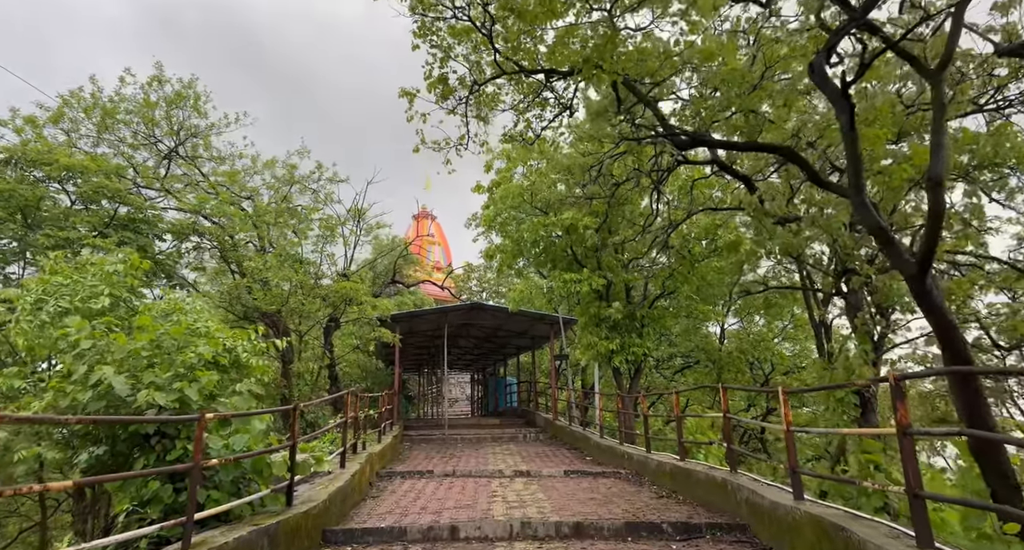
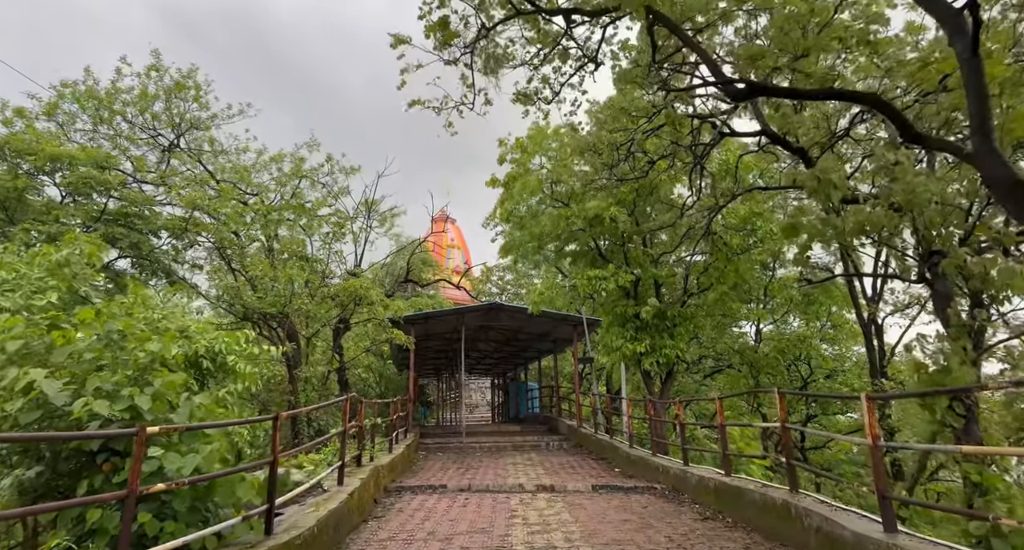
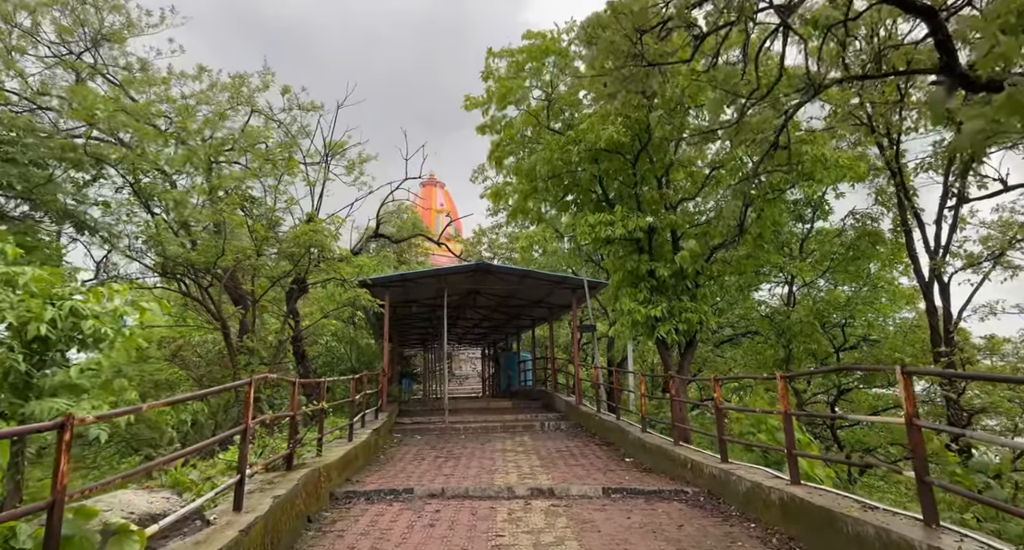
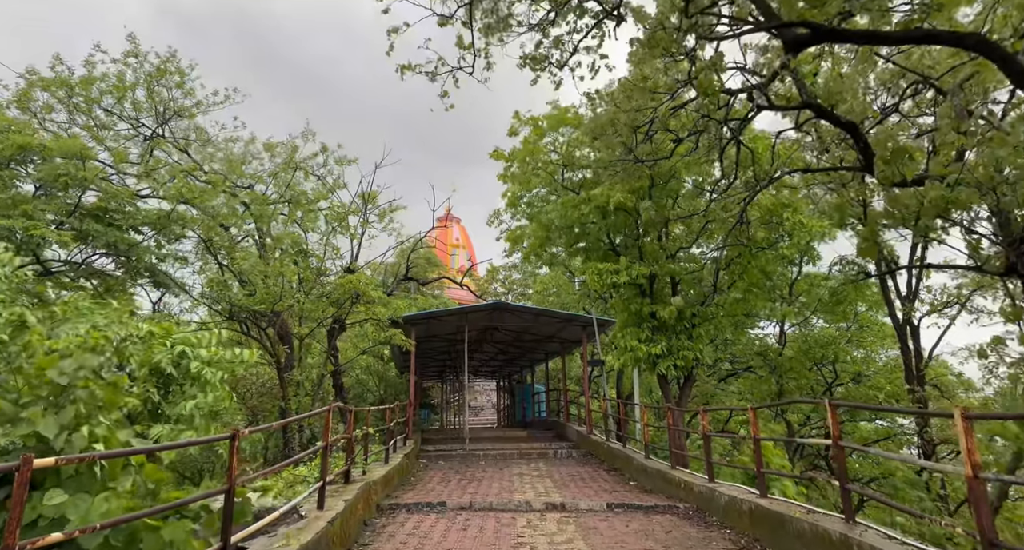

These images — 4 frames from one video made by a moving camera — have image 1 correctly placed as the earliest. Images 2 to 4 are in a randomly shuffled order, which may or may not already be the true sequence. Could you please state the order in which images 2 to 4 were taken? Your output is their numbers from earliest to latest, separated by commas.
2, 4, 3
